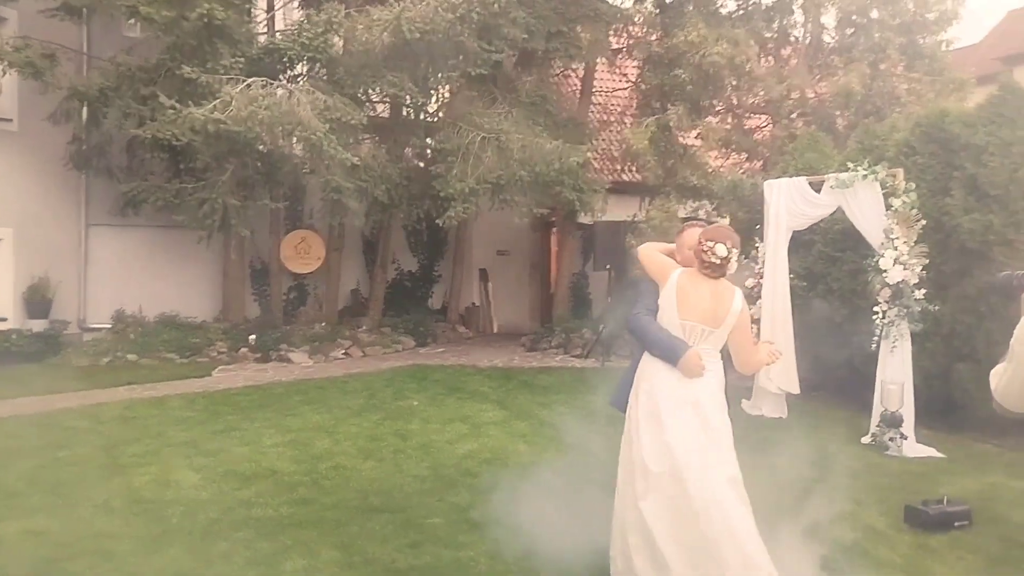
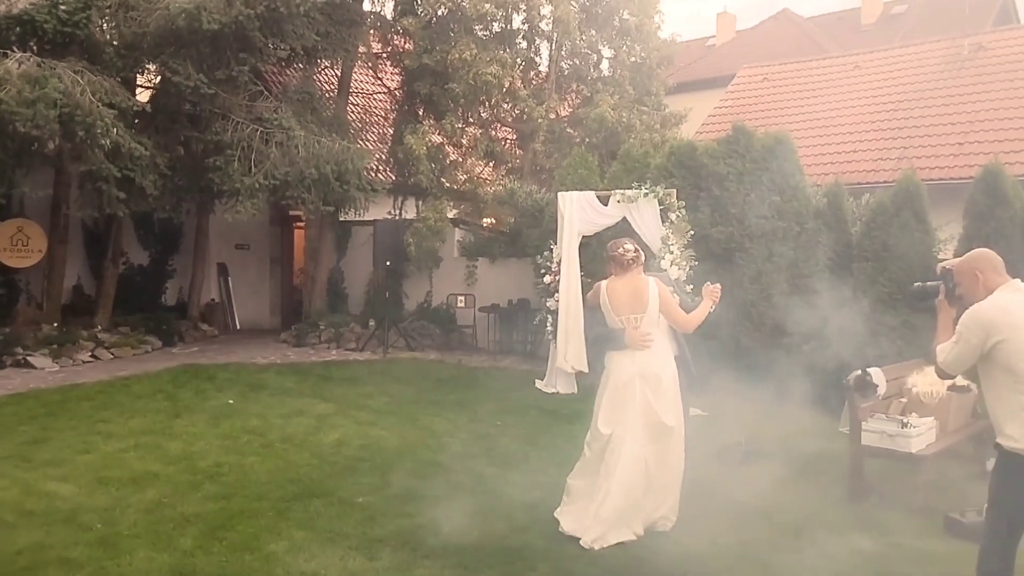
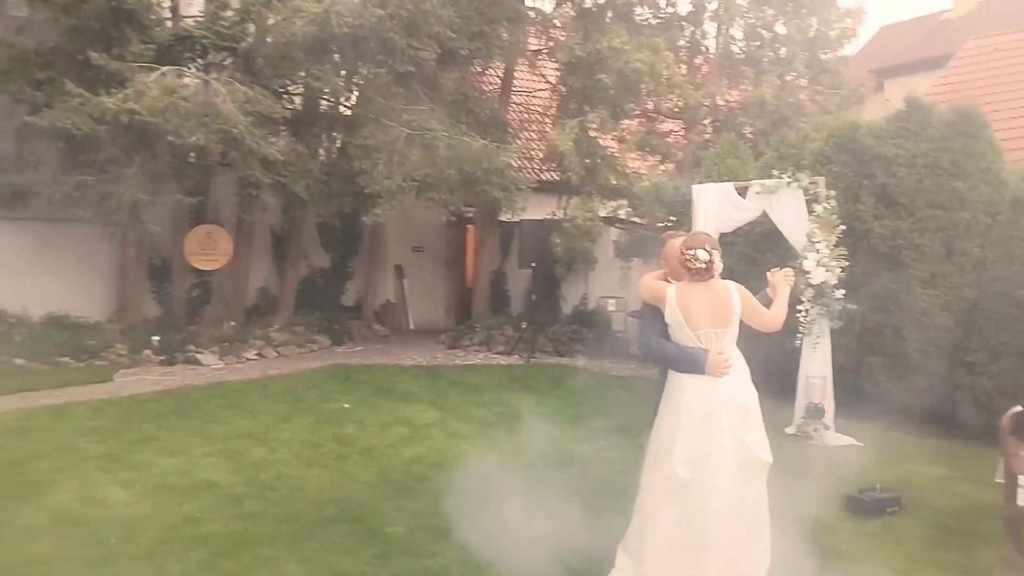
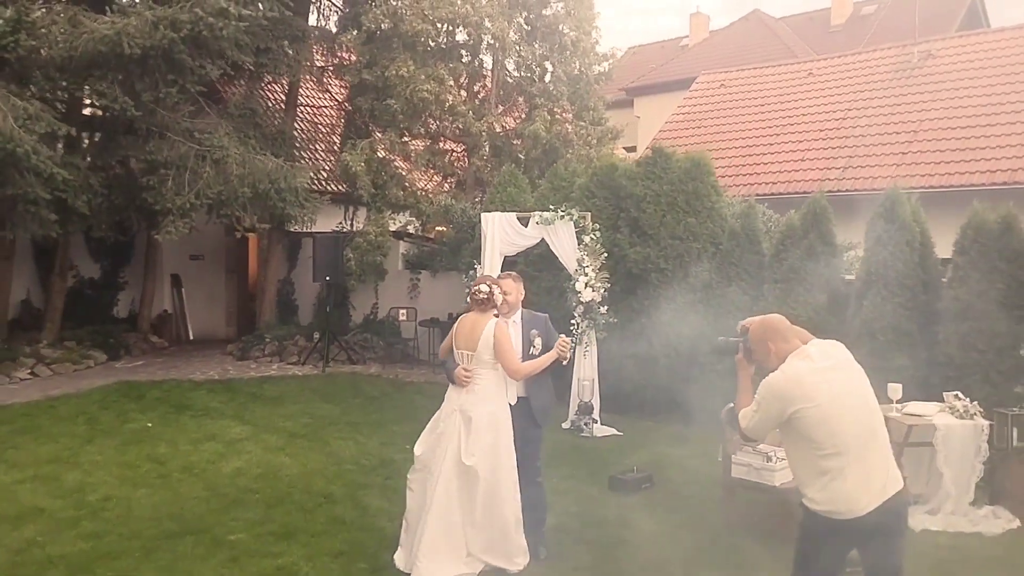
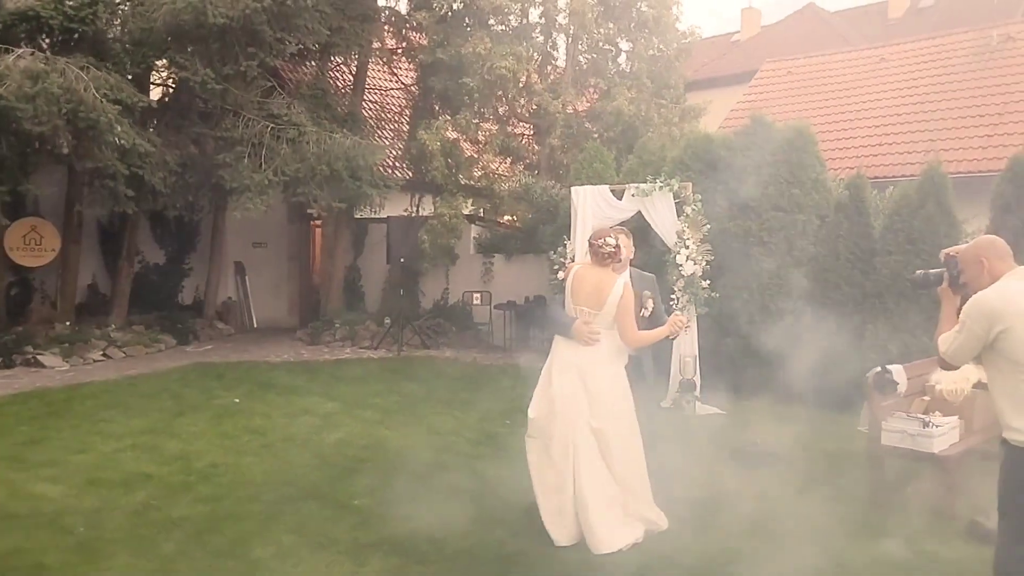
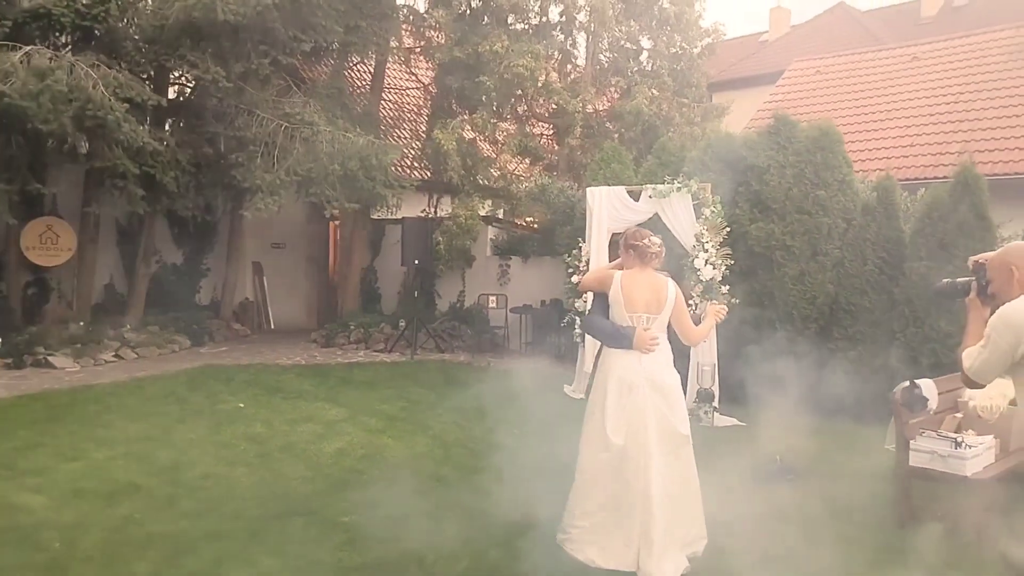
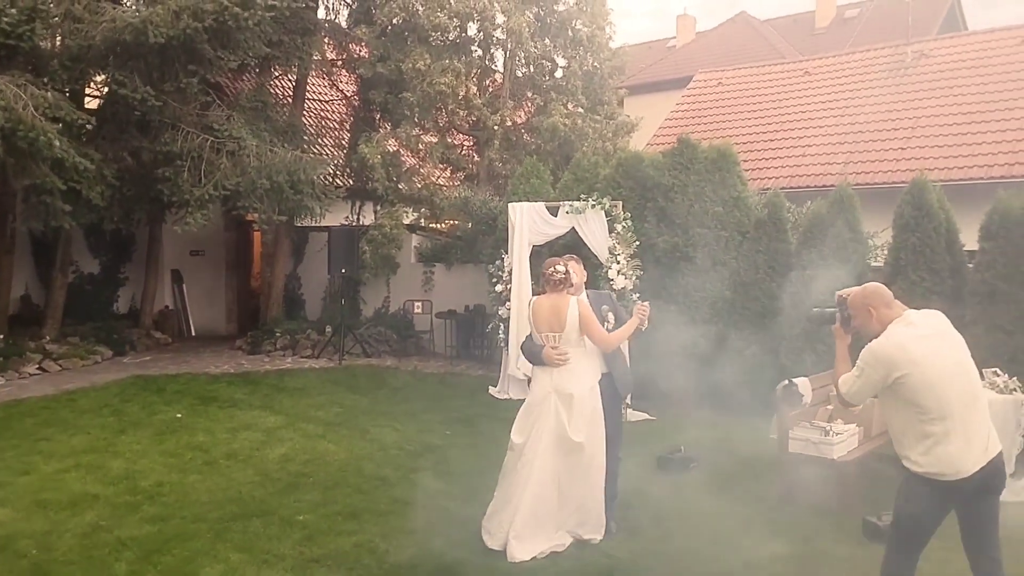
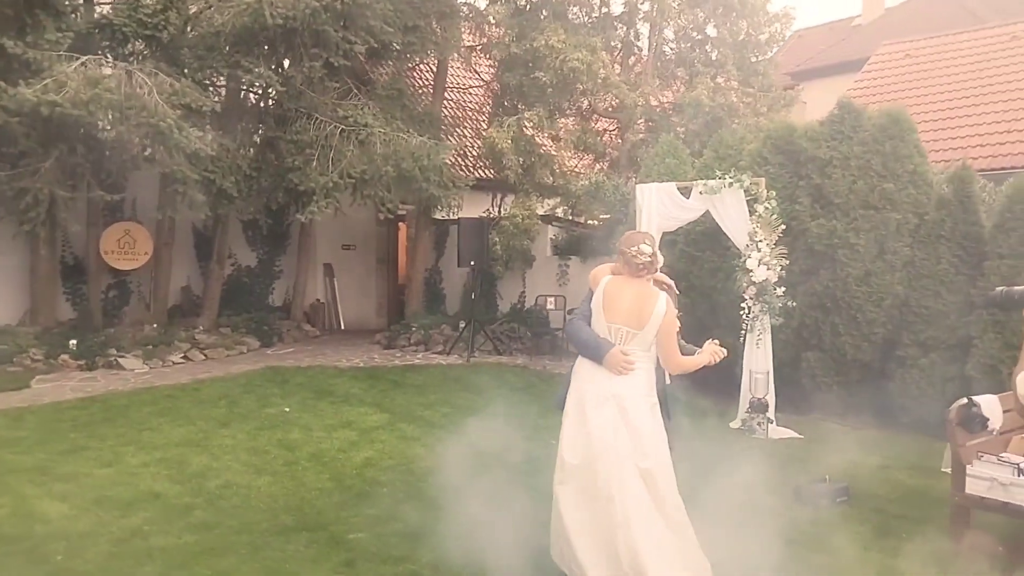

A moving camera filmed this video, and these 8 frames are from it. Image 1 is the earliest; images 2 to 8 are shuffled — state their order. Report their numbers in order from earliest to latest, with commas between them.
3, 8, 6, 5, 2, 7, 4
